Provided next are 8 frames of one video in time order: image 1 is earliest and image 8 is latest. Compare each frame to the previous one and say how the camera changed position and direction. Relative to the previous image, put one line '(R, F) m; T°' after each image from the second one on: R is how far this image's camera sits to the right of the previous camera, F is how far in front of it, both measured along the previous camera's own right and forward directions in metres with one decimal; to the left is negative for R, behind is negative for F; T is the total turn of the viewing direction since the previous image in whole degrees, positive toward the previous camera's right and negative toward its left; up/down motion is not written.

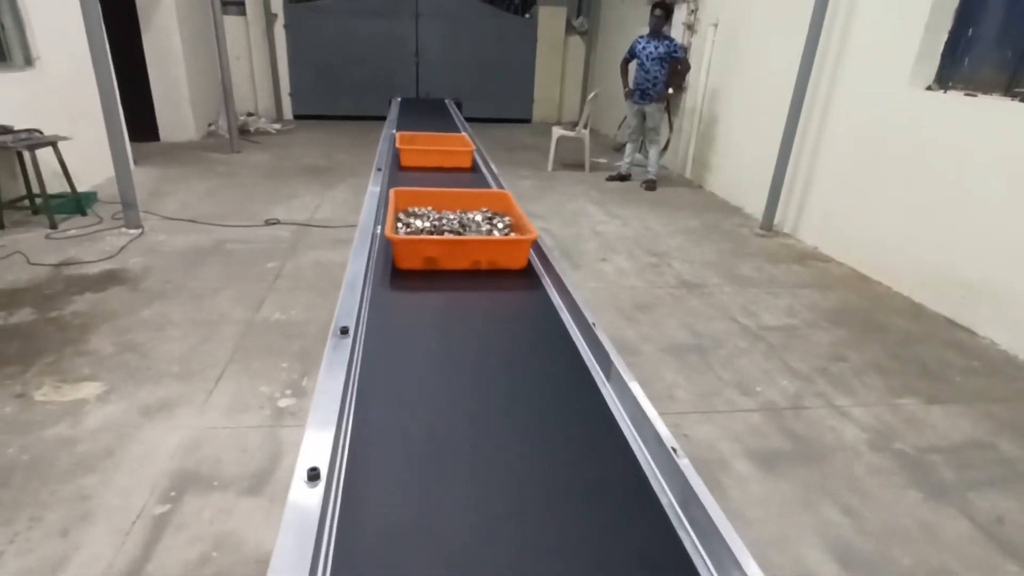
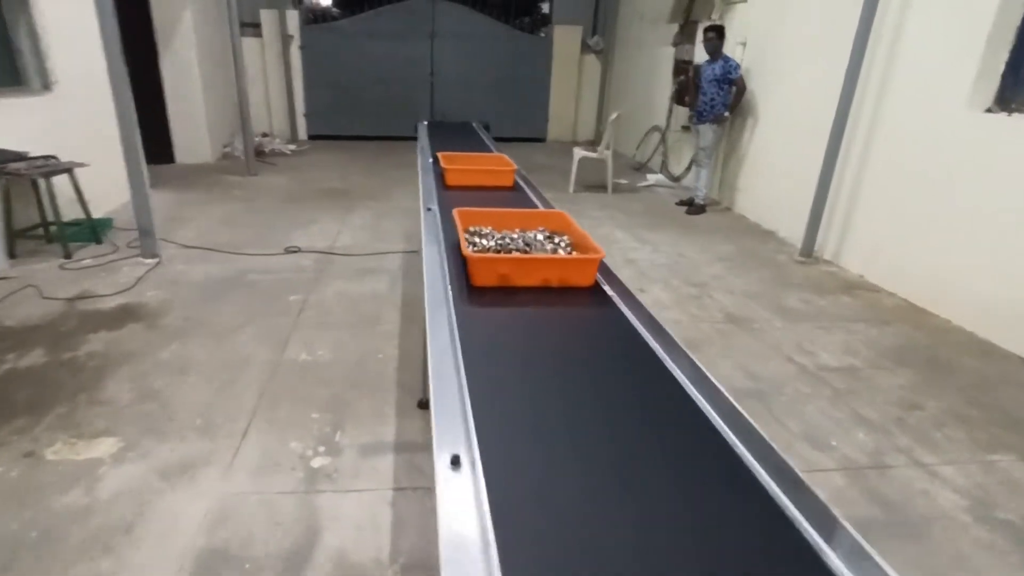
(-0.1, +0.2) m; -1°
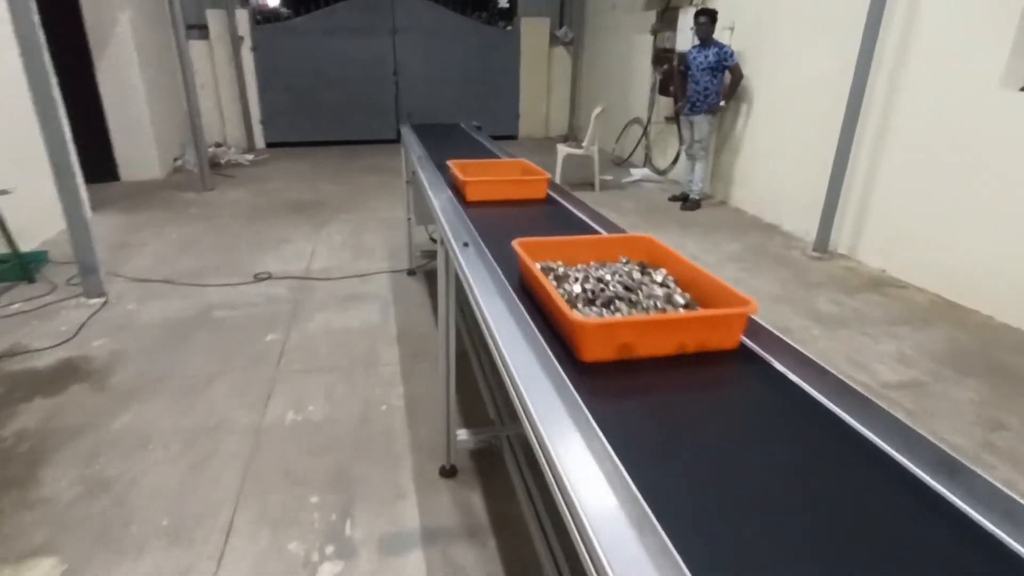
(-0.2, +0.3) m; +3°
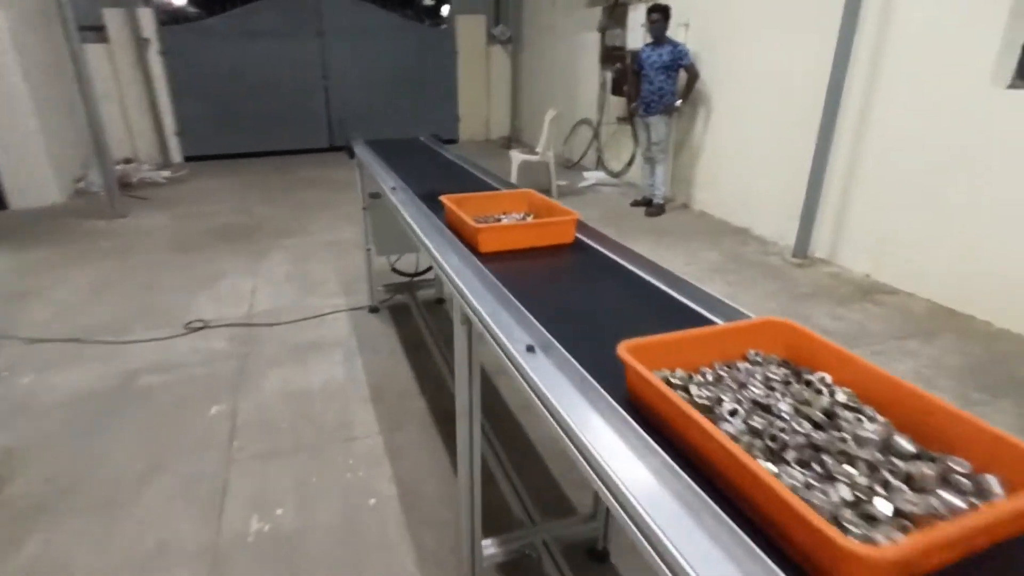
(-0.2, +0.3) m; +6°
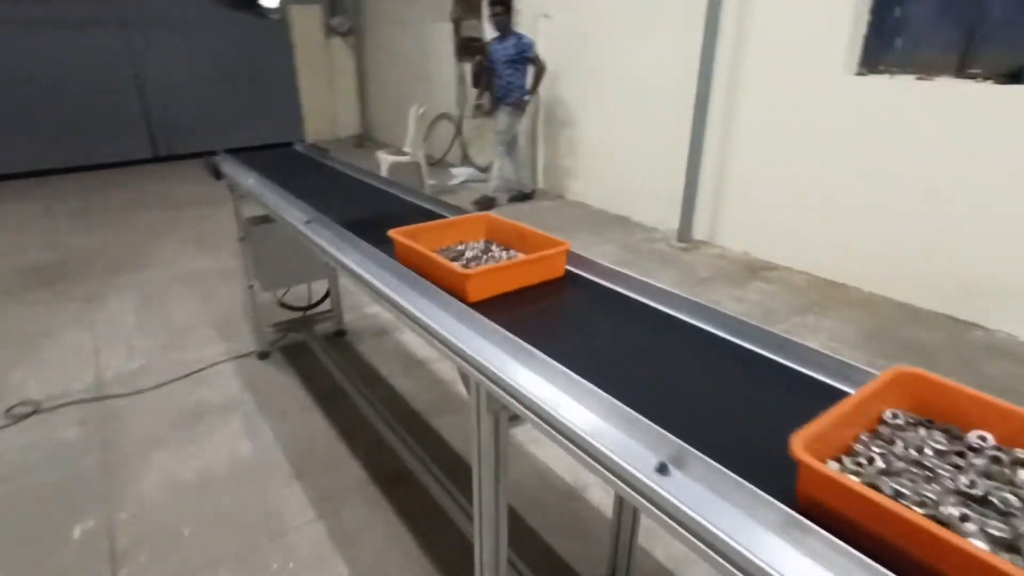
(-0.2, +0.2) m; +14°
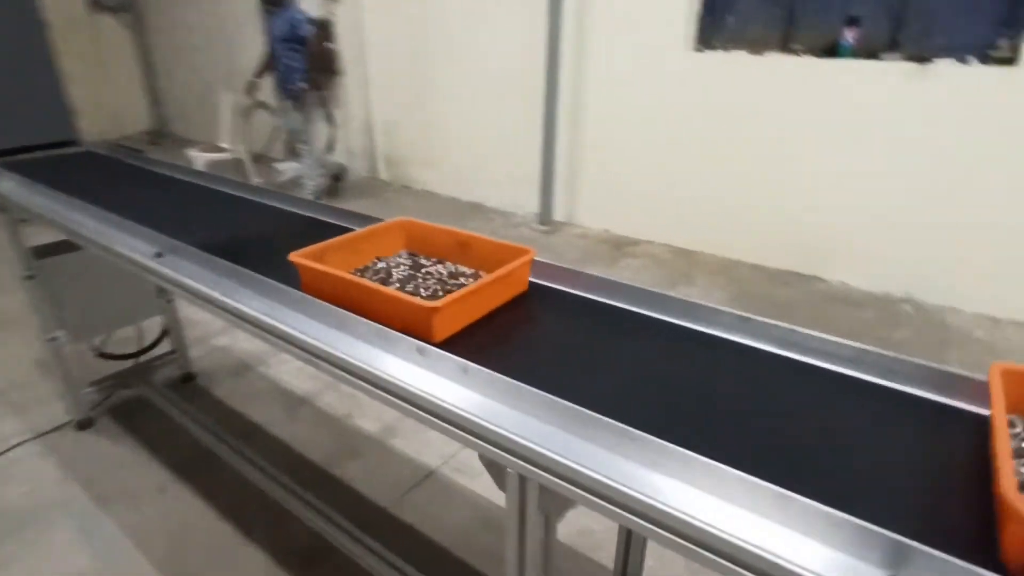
(-0.2, +0.2) m; +16°
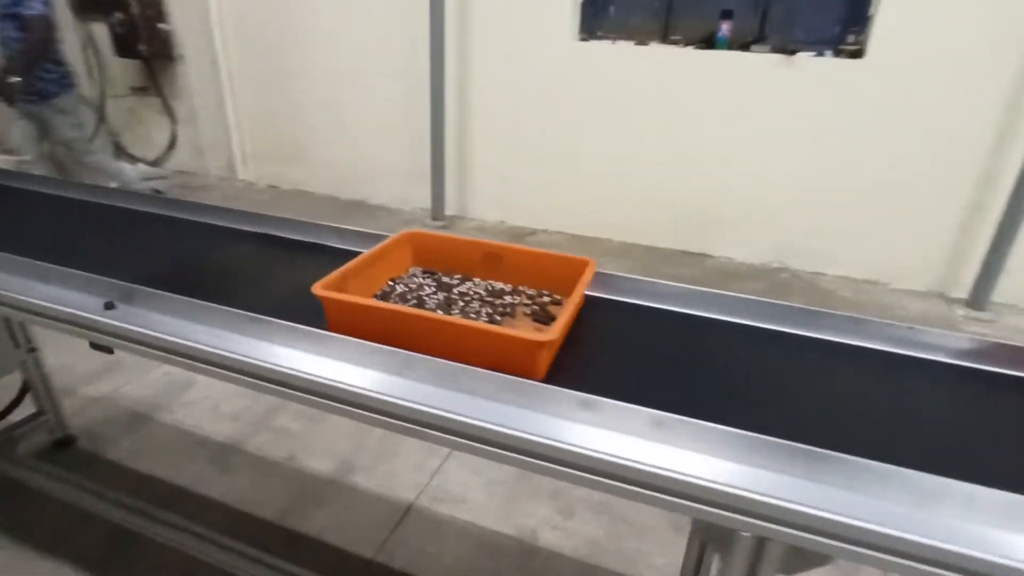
(-0.3, +0.1) m; +15°
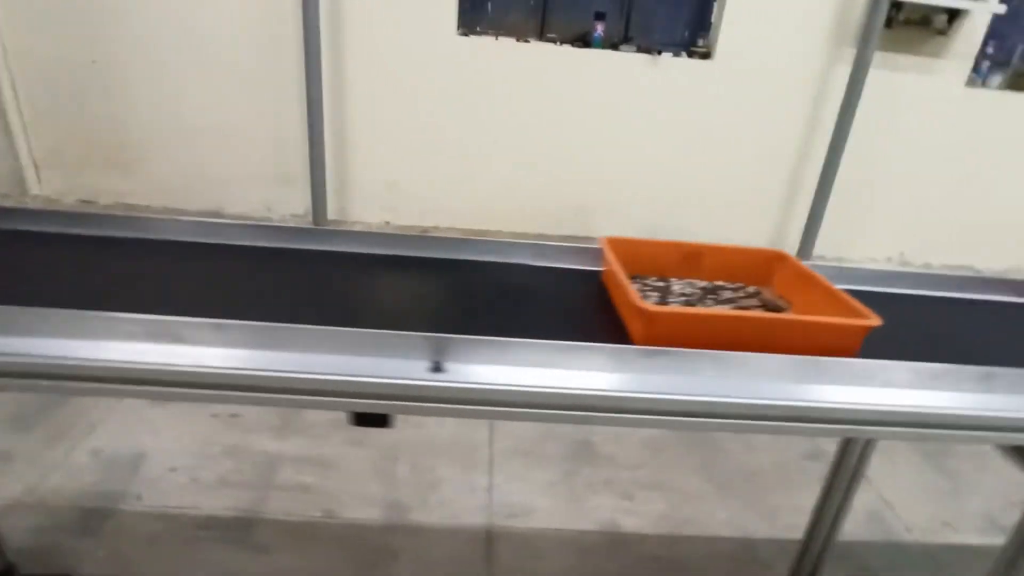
(-0.6, +0.1) m; +21°
